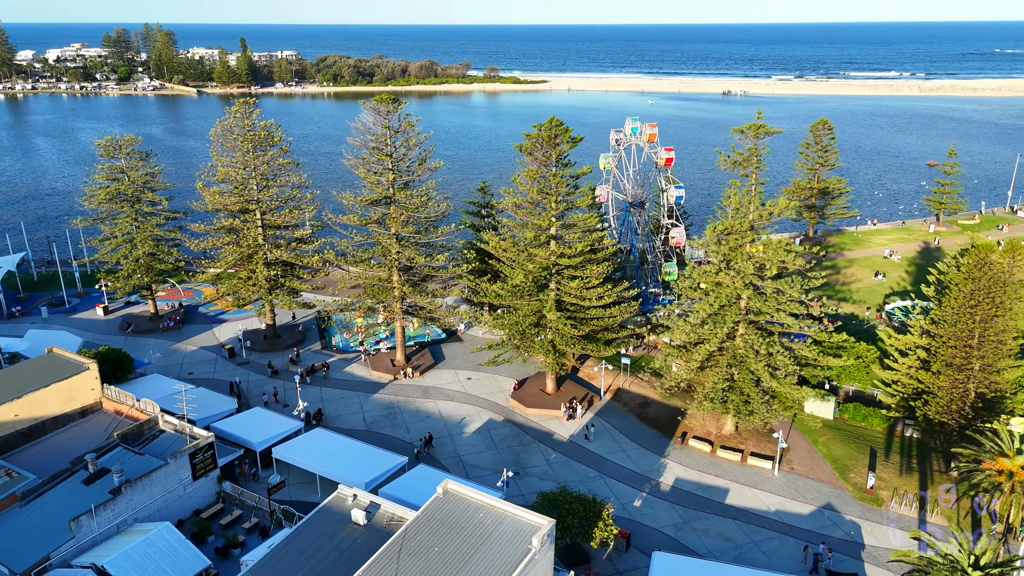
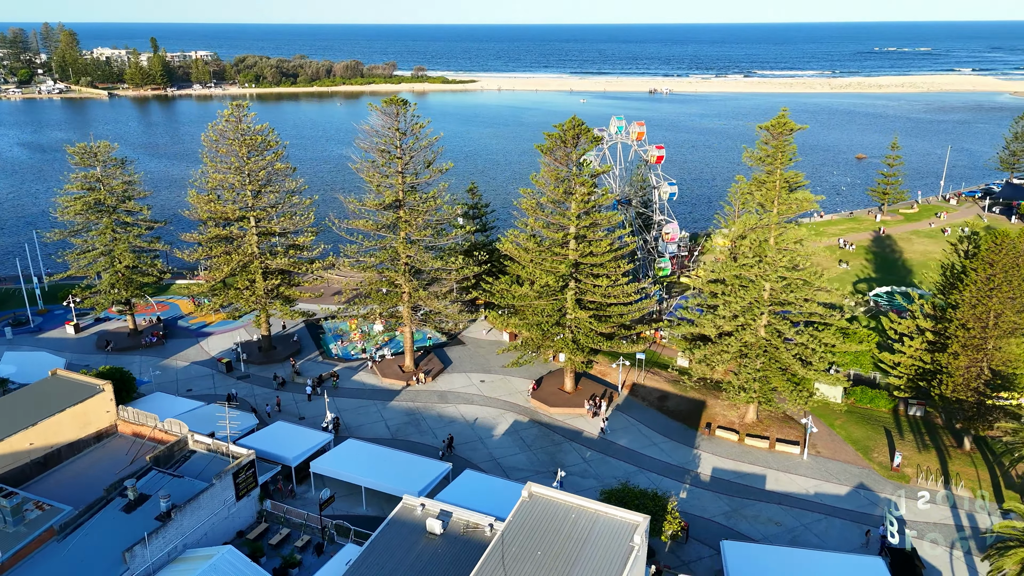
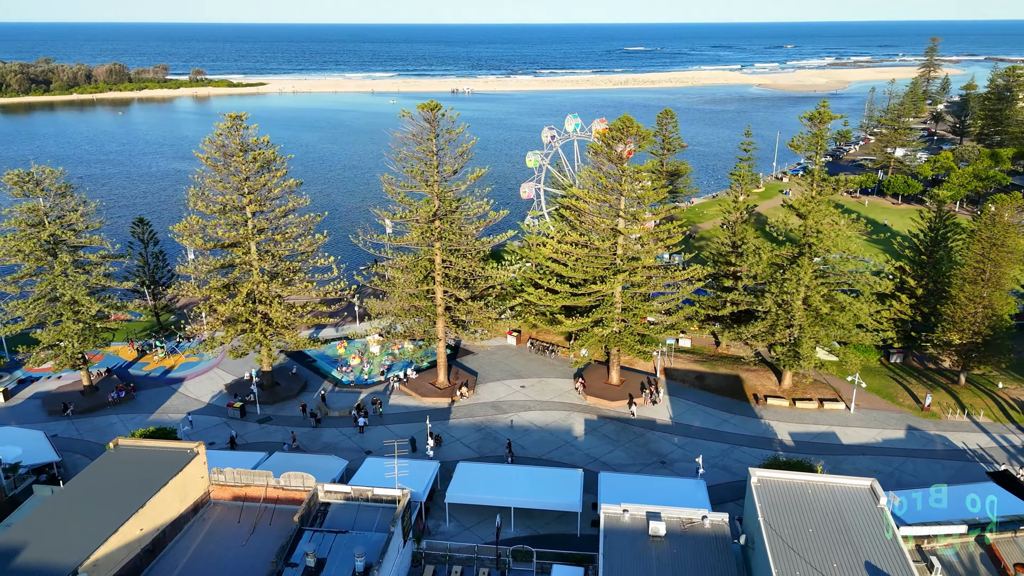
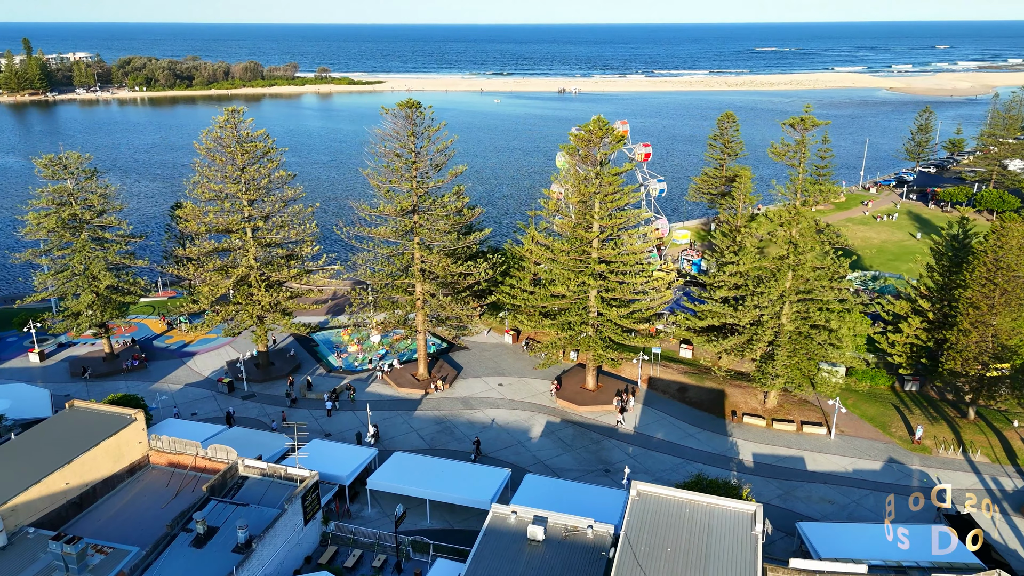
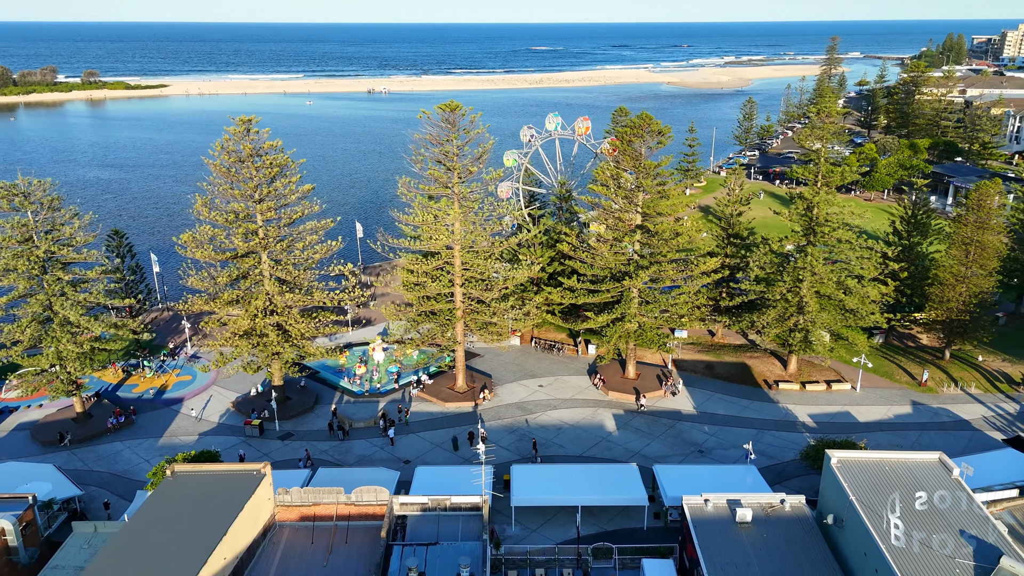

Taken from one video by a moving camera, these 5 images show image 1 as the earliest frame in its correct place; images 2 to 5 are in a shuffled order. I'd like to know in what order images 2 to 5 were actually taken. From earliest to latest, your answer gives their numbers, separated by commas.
2, 4, 3, 5
